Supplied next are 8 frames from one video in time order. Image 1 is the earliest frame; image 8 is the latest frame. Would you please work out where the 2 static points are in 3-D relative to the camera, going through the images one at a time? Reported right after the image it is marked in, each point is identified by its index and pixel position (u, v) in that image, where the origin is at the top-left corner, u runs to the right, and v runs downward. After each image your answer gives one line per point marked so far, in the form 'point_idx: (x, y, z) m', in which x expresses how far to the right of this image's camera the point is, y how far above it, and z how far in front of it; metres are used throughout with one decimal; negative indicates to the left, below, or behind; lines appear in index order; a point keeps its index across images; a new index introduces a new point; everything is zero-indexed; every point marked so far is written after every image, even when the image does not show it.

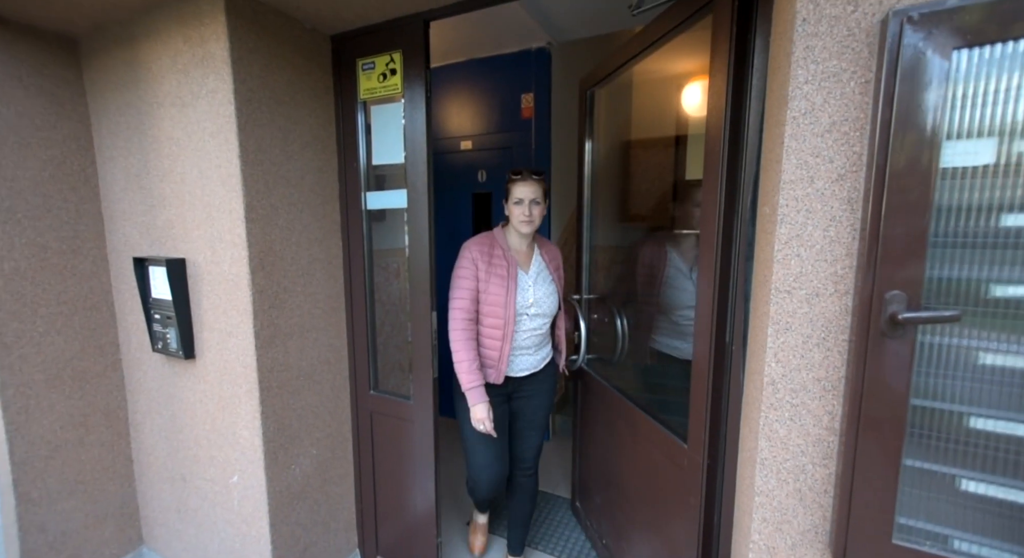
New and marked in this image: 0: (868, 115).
0: (+0.6, +0.3, +0.7) m
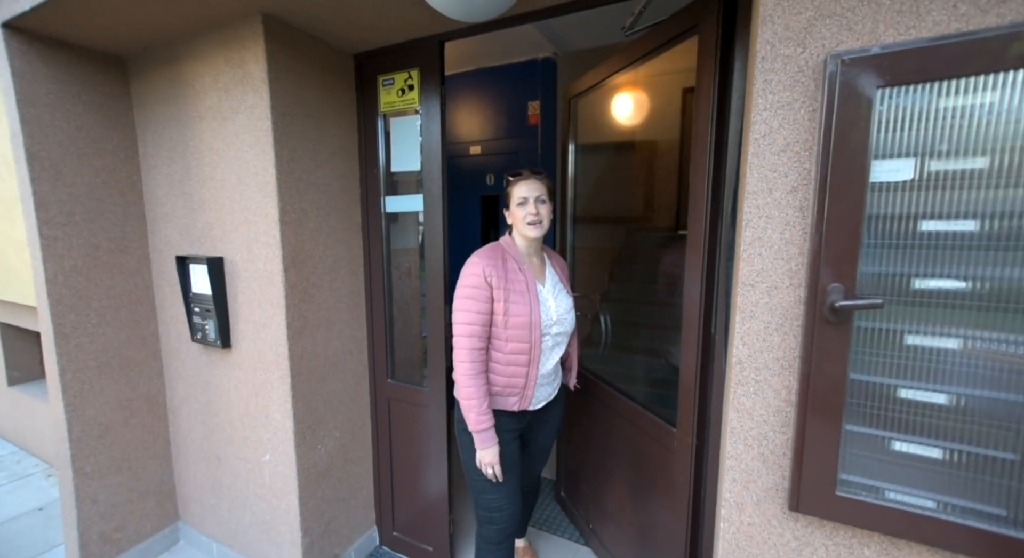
0: (+0.6, +0.3, +0.9) m
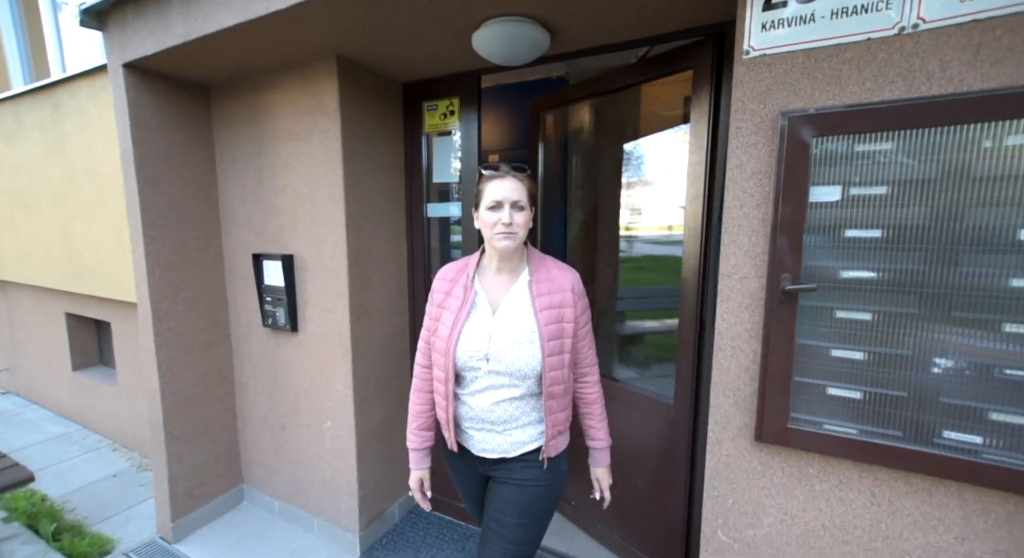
0: (+0.7, +0.3, +1.2) m
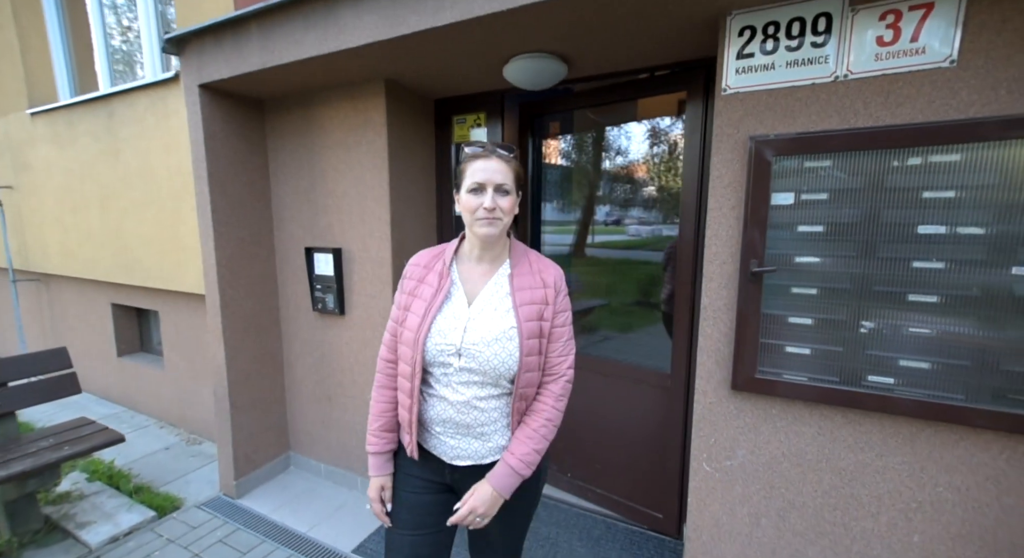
0: (+0.8, +0.4, +1.6) m
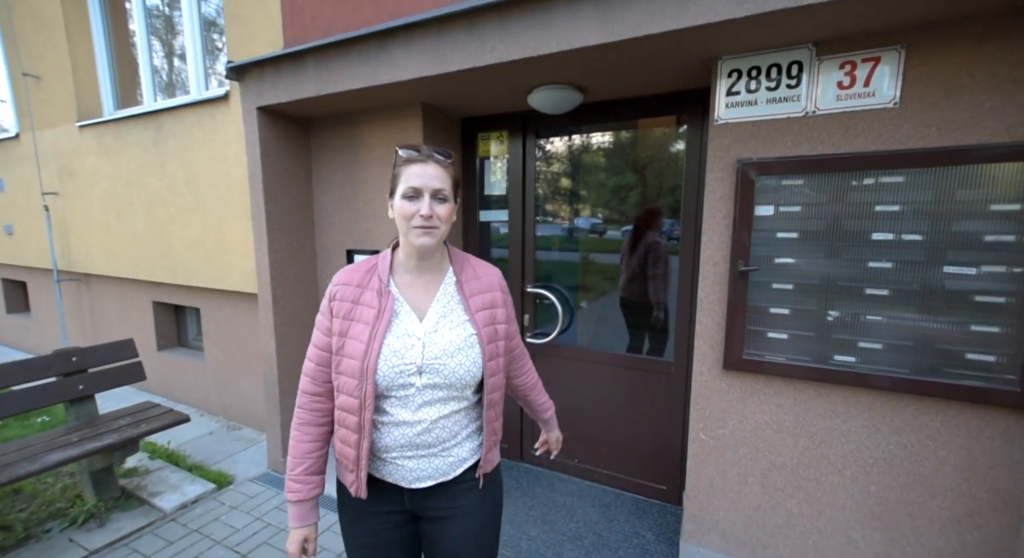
0: (+1.0, +0.4, +2.0) m
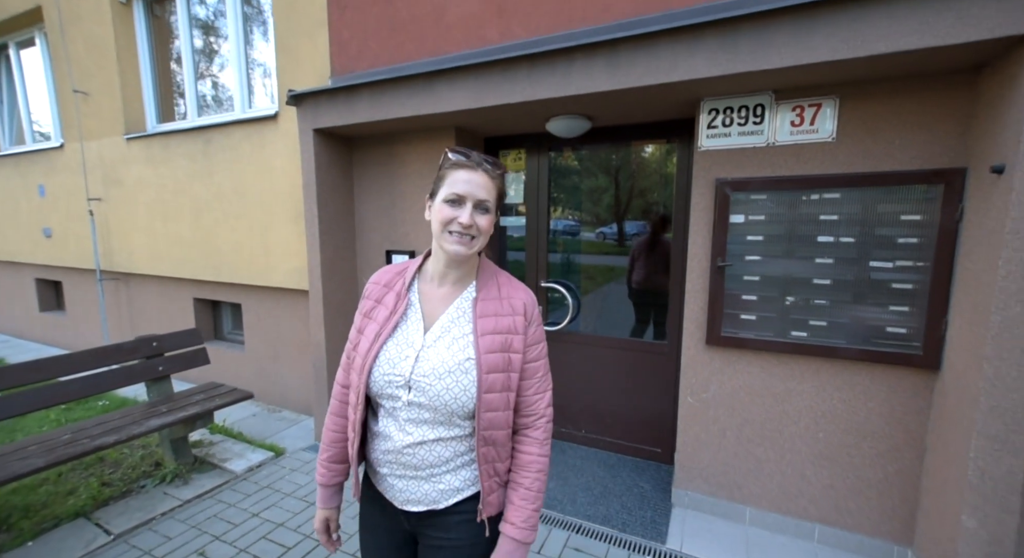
0: (+1.1, +0.4, +2.5) m
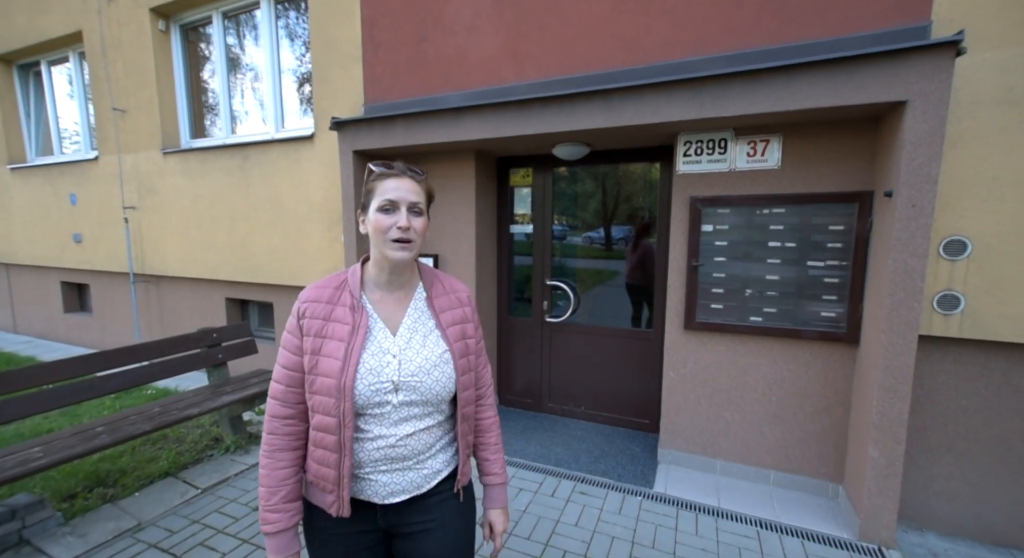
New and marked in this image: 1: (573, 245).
0: (+1.2, +0.4, +3.1) m
1: (+0.6, +0.3, +4.0) m
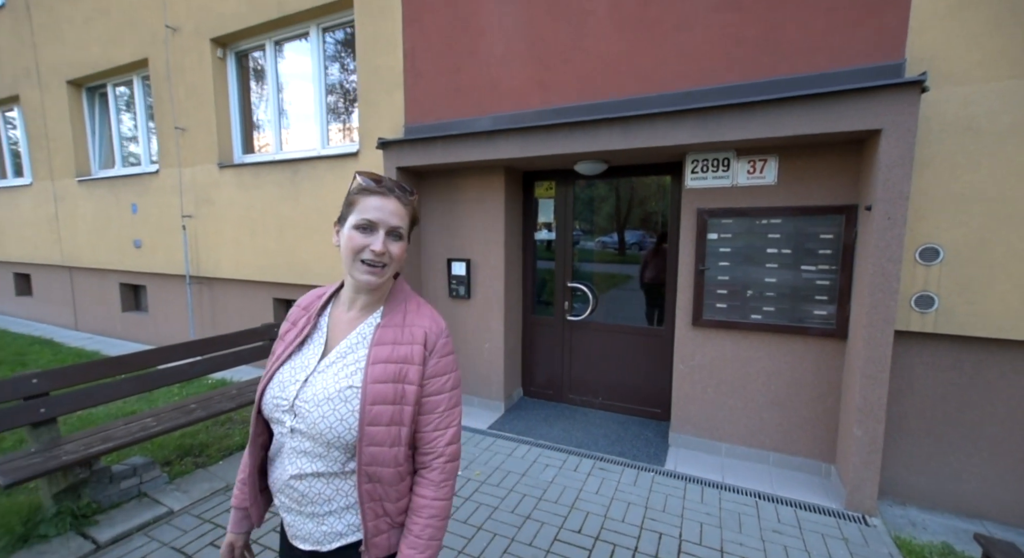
0: (+1.4, +0.4, +3.5) m
1: (+0.8, +0.3, +4.5) m
